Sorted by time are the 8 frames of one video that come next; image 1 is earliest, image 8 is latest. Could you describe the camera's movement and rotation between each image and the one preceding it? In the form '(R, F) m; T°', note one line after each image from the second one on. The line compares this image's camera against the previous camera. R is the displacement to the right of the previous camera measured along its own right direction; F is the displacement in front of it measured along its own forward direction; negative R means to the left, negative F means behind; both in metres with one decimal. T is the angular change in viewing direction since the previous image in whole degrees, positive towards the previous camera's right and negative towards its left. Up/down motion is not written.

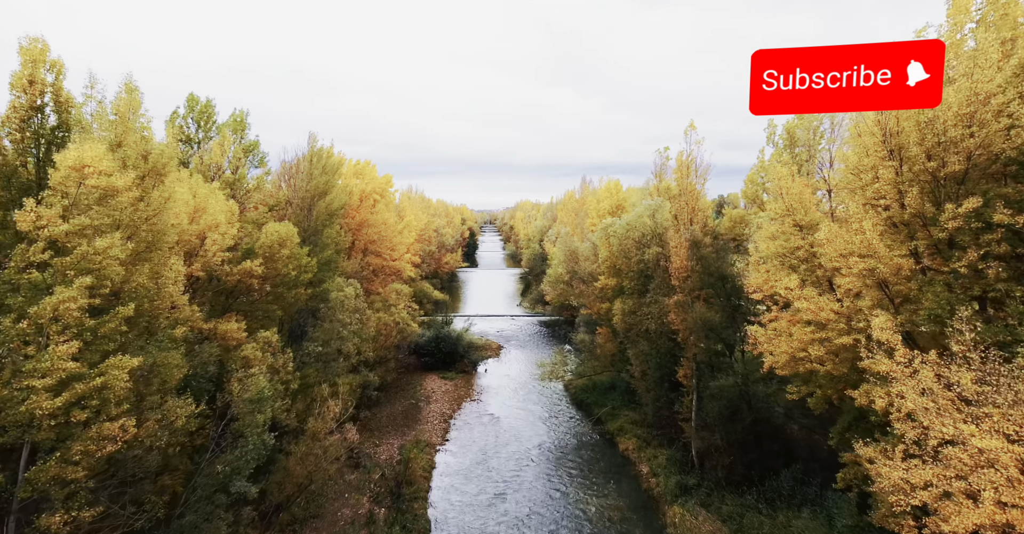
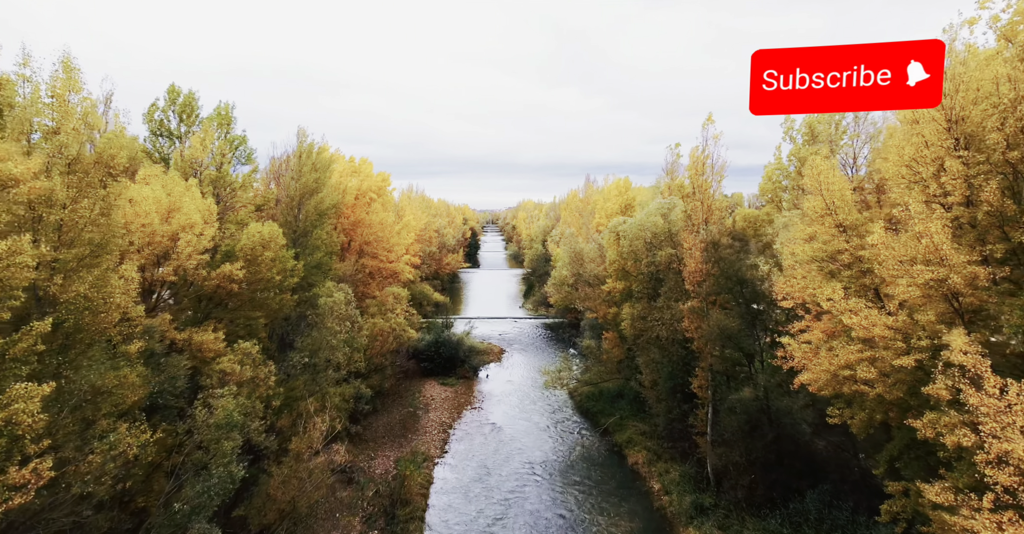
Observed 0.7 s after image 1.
(0.0, +1.7) m; 0°
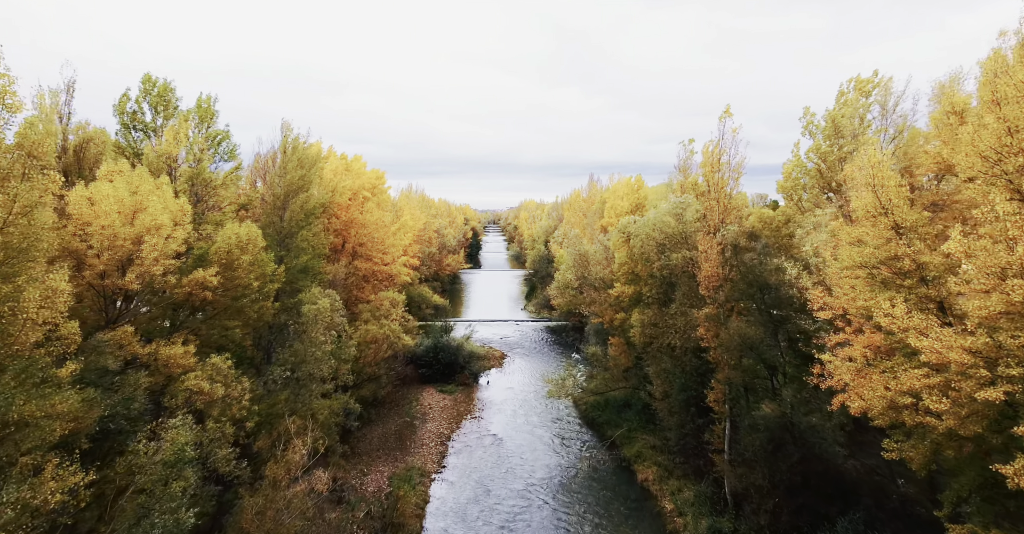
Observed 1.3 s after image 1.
(0.0, +1.8) m; 0°
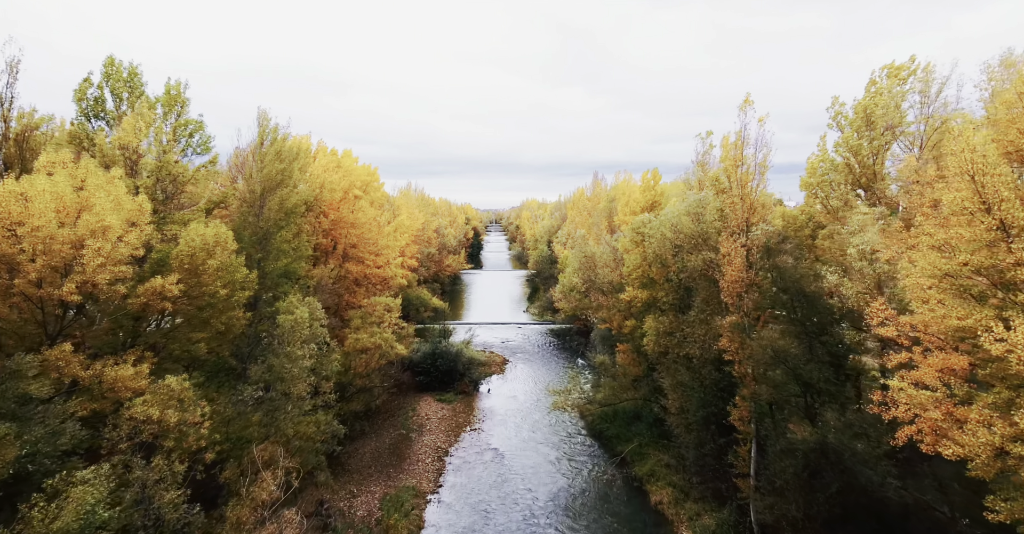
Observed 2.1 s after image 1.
(0.0, +2.3) m; 0°
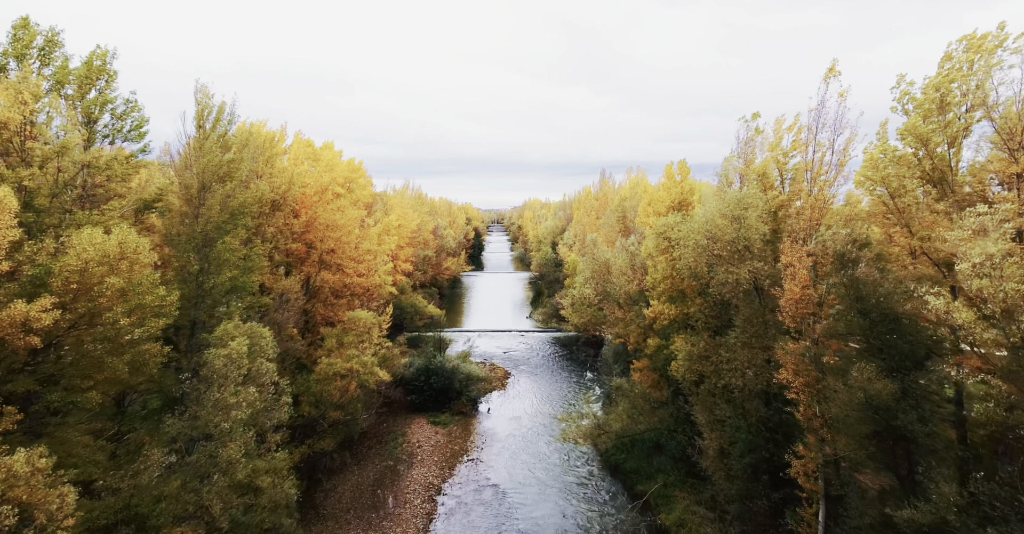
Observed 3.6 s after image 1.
(0.0, +4.3) m; 0°
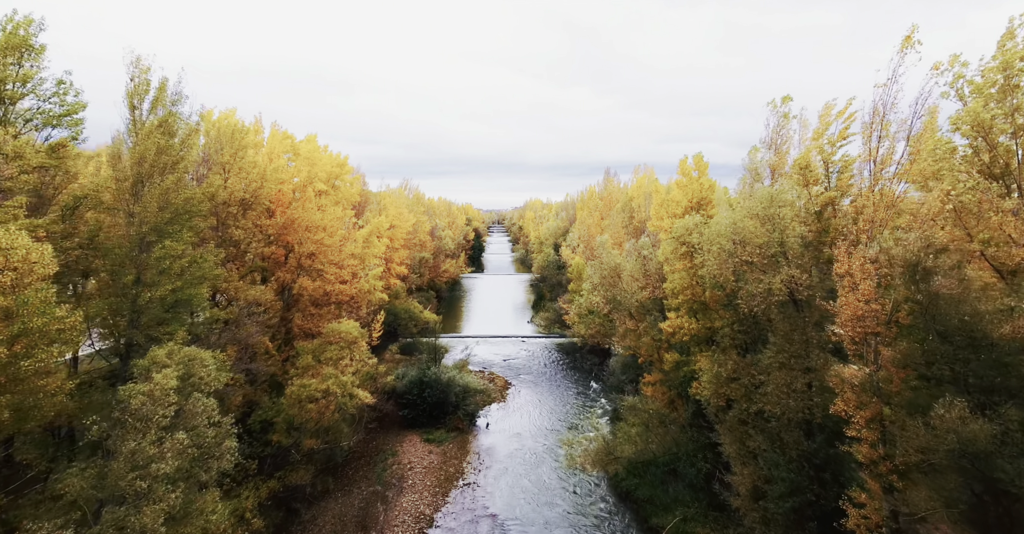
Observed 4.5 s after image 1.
(0.0, +2.8) m; 0°
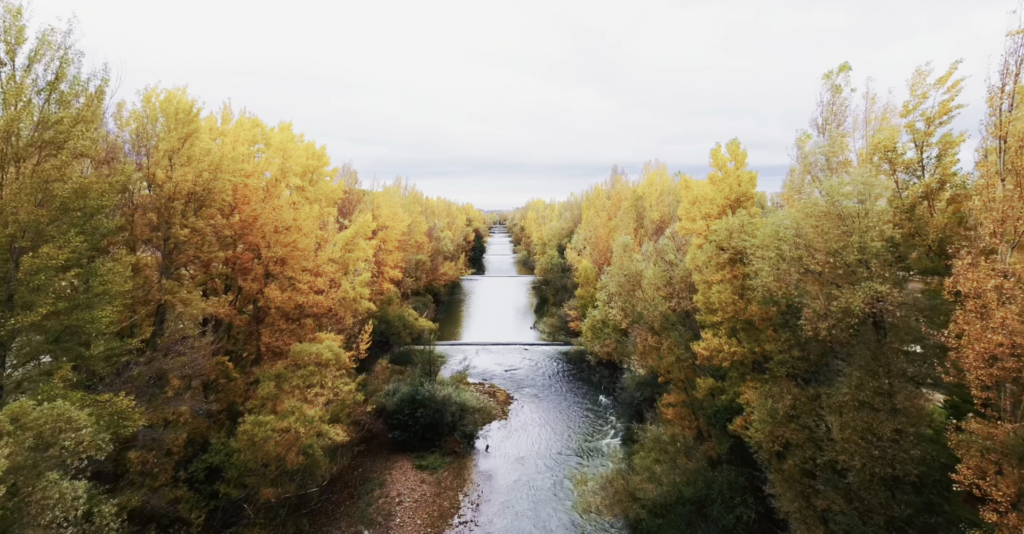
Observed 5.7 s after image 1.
(-0.1, +3.7) m; 0°
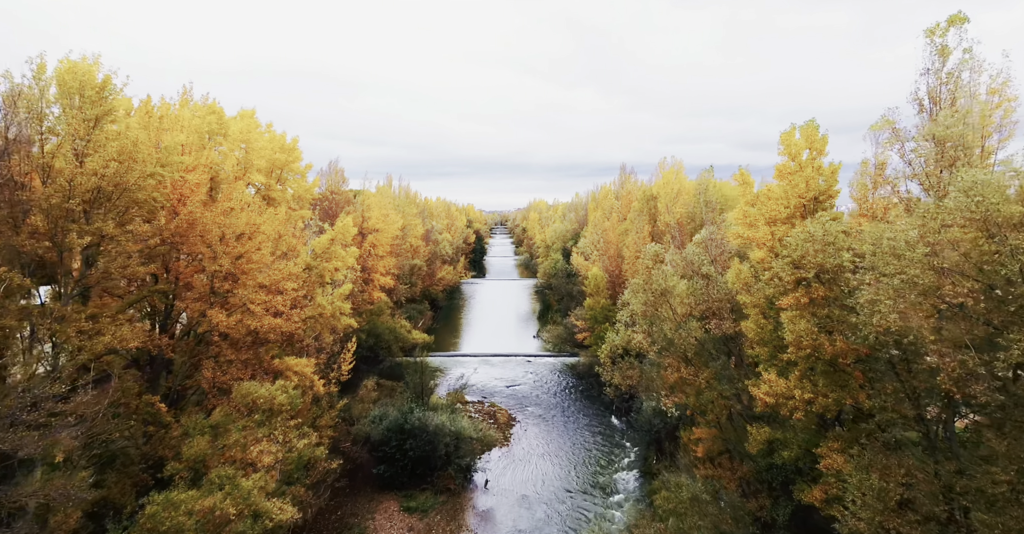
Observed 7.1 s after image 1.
(-0.1, +4.2) m; 0°
